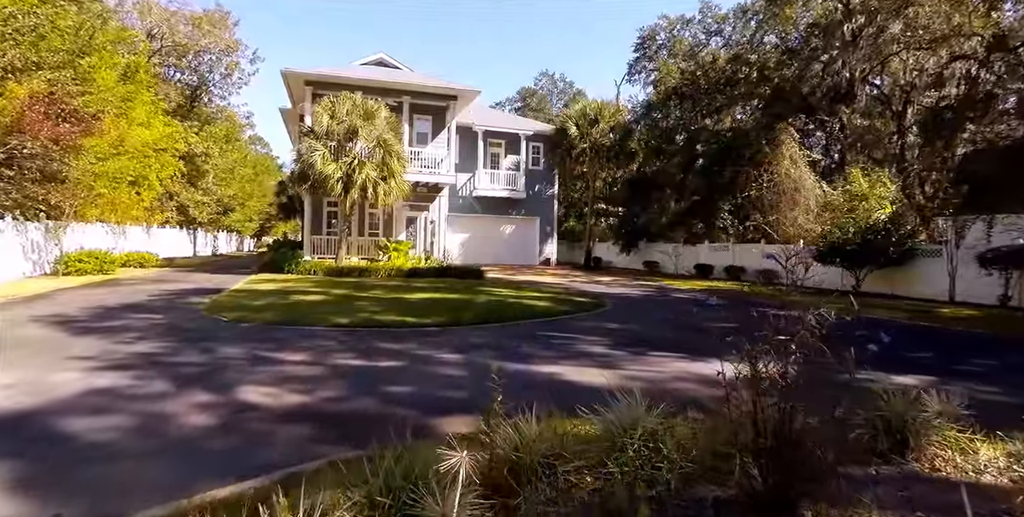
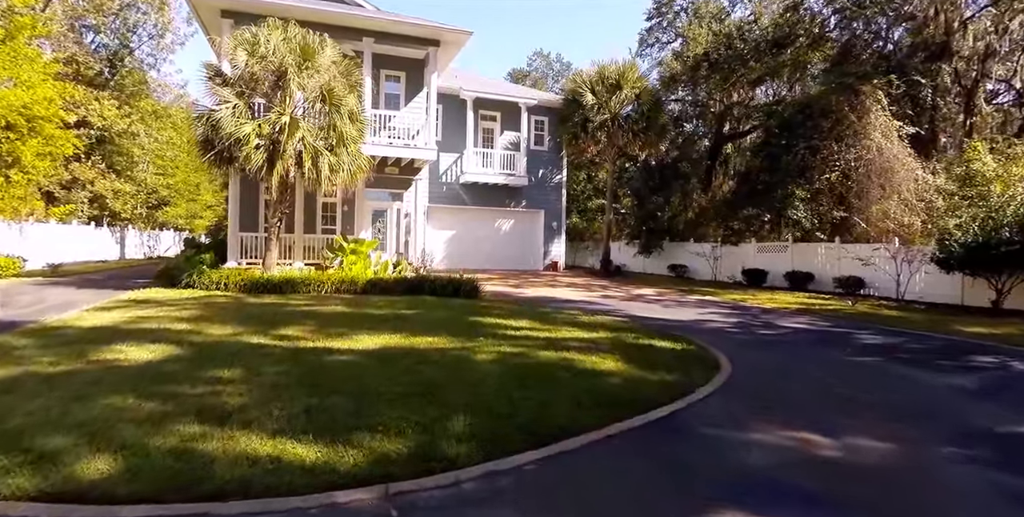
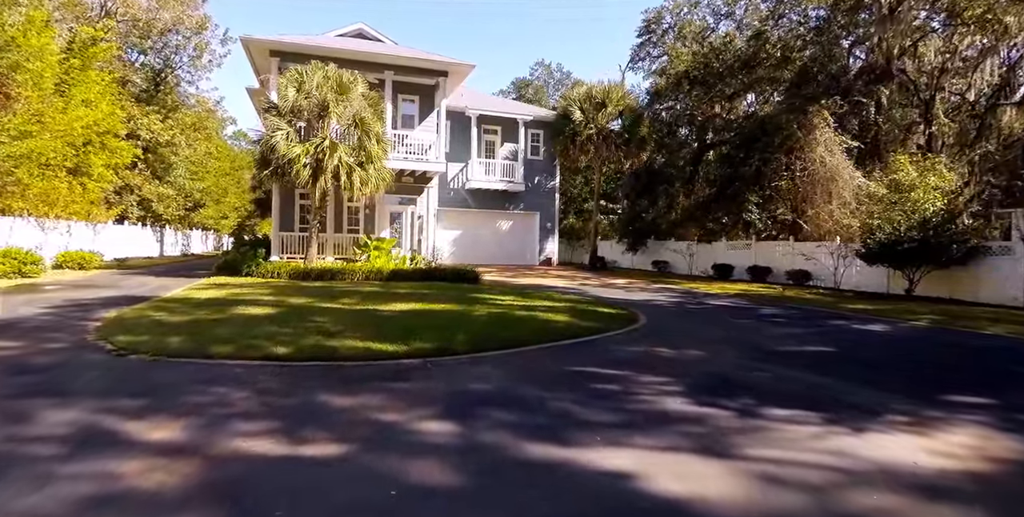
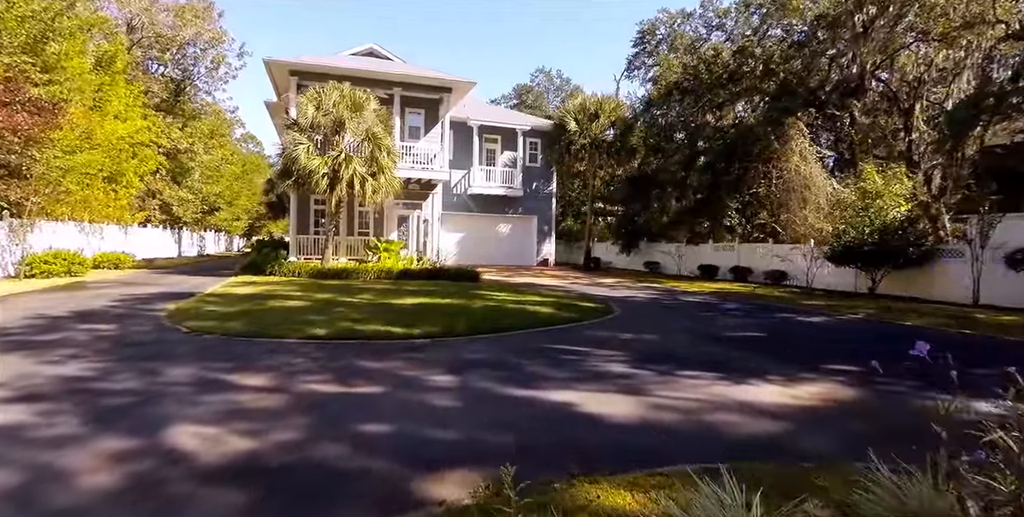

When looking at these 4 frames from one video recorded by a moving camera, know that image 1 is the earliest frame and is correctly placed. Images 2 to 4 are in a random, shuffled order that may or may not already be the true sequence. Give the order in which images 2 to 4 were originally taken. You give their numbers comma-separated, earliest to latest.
4, 3, 2
